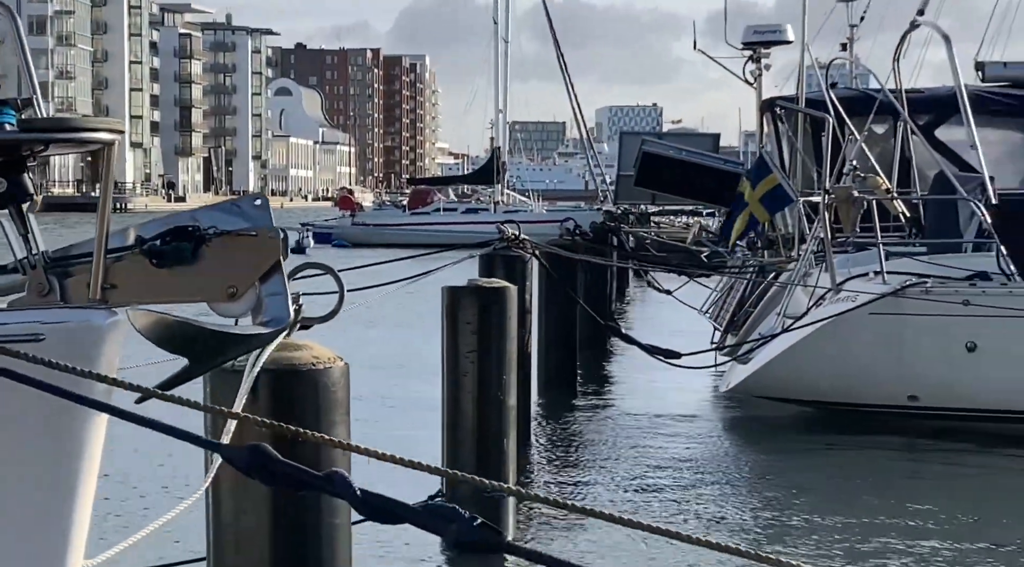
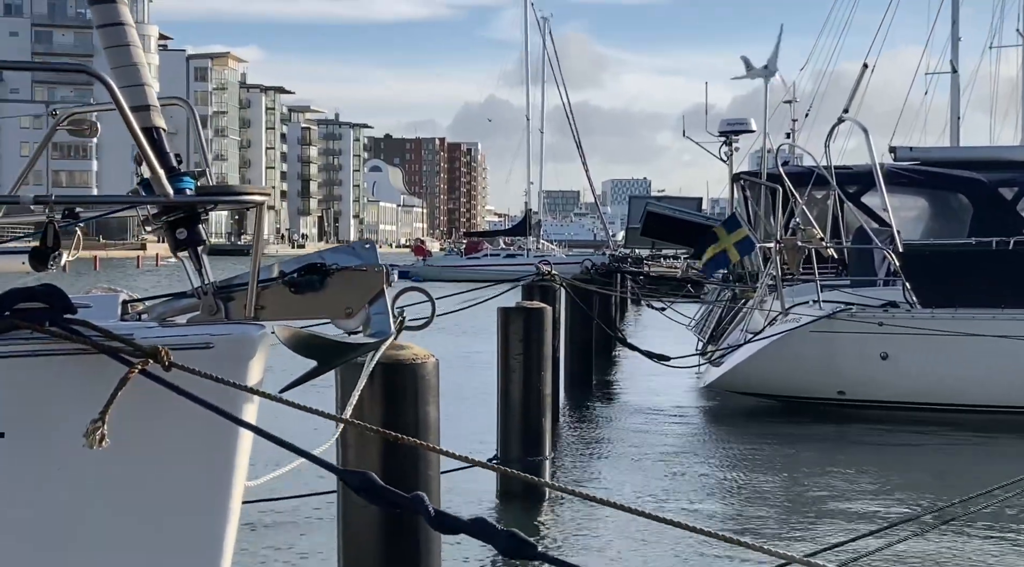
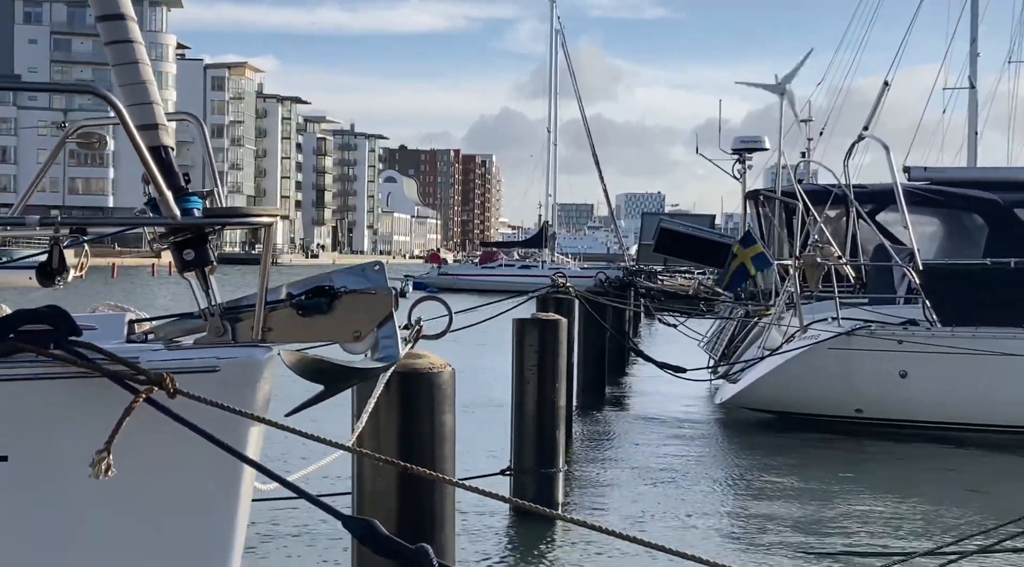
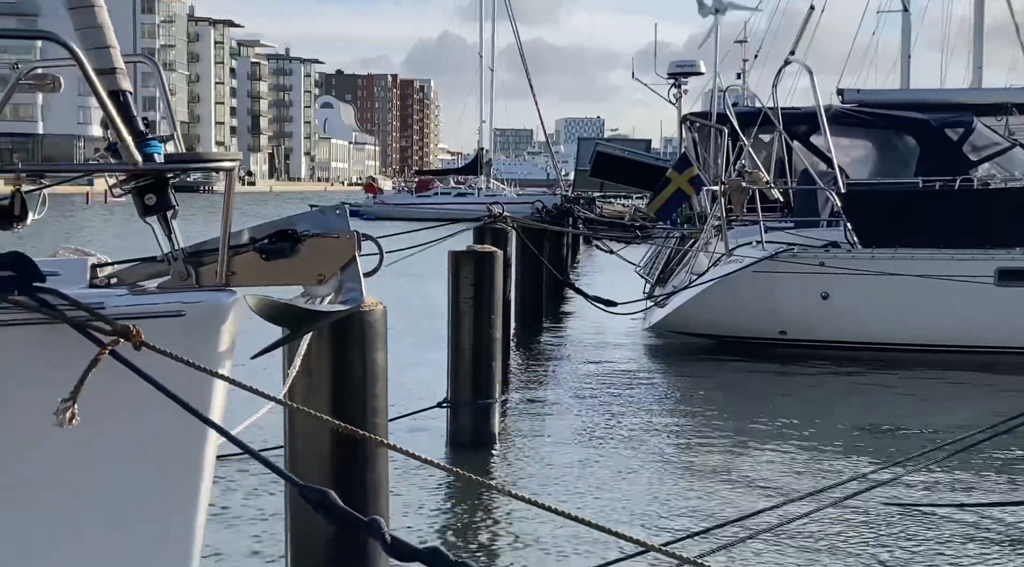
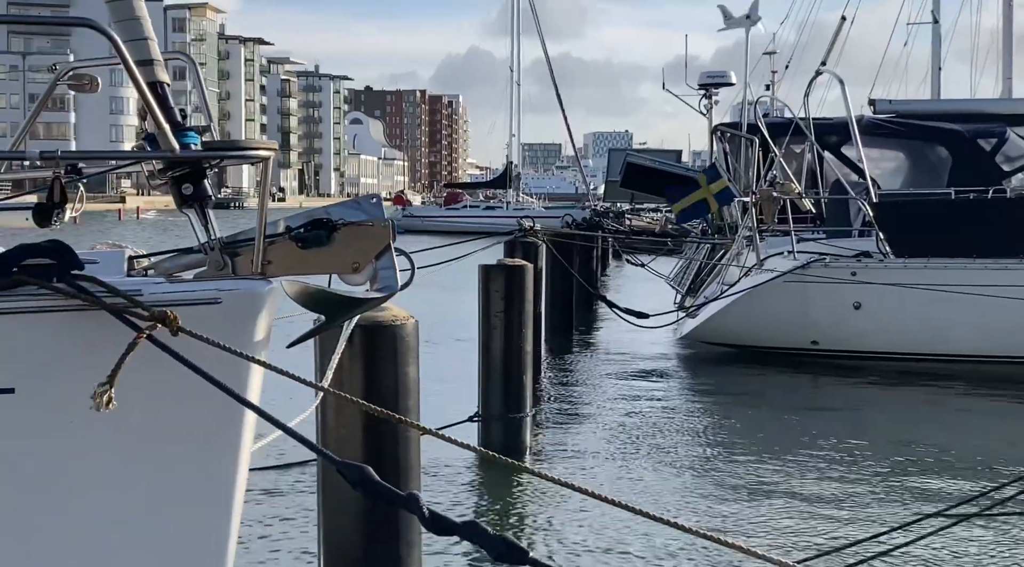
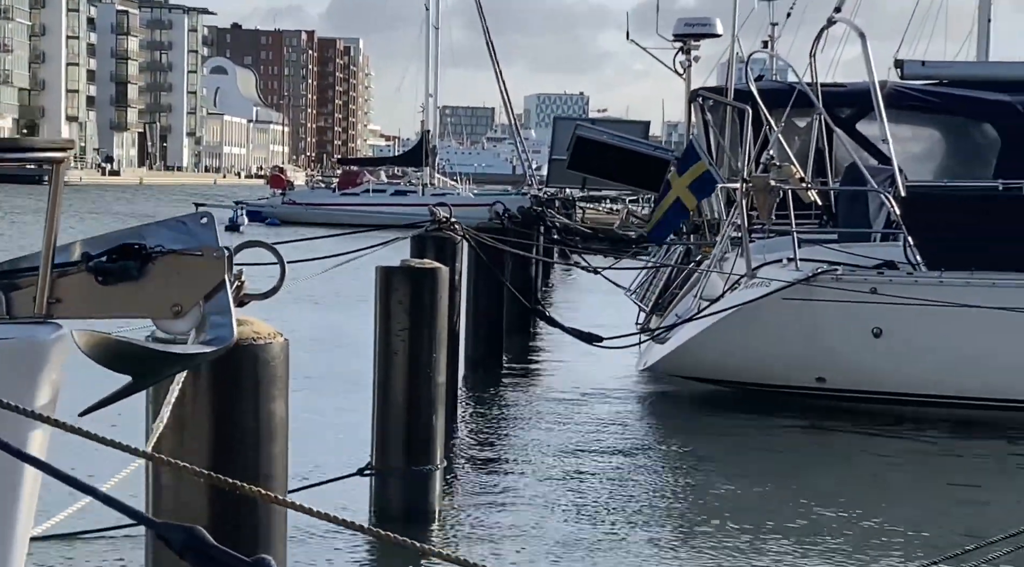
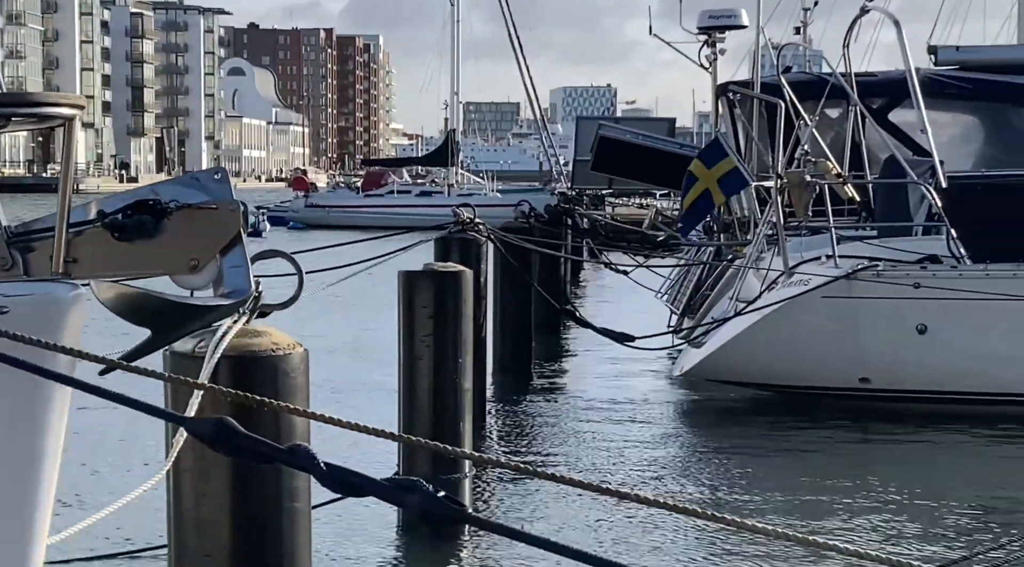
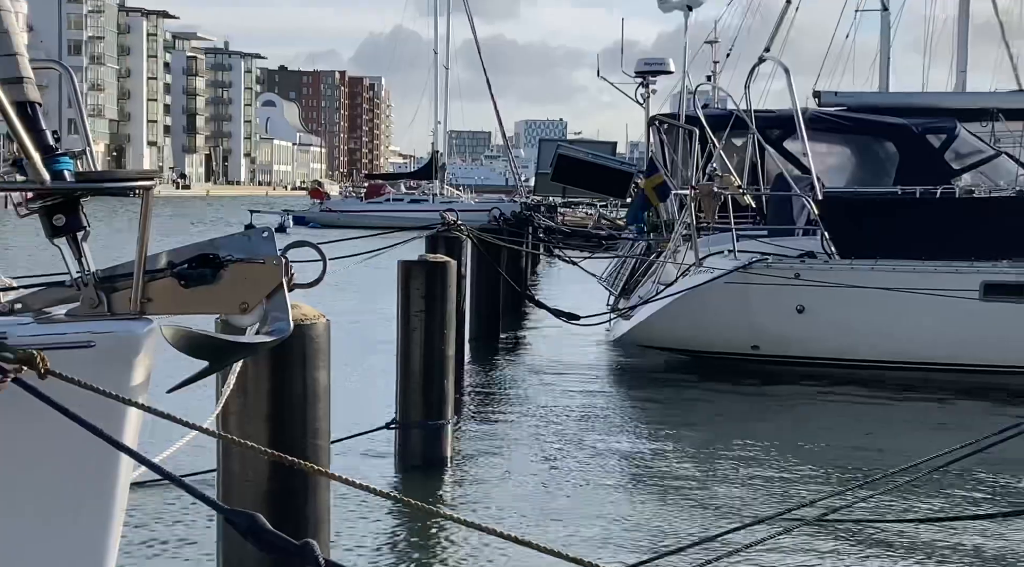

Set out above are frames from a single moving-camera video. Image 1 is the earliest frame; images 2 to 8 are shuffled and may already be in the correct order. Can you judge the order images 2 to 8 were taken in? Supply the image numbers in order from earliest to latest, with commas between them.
7, 6, 8, 4, 5, 2, 3
